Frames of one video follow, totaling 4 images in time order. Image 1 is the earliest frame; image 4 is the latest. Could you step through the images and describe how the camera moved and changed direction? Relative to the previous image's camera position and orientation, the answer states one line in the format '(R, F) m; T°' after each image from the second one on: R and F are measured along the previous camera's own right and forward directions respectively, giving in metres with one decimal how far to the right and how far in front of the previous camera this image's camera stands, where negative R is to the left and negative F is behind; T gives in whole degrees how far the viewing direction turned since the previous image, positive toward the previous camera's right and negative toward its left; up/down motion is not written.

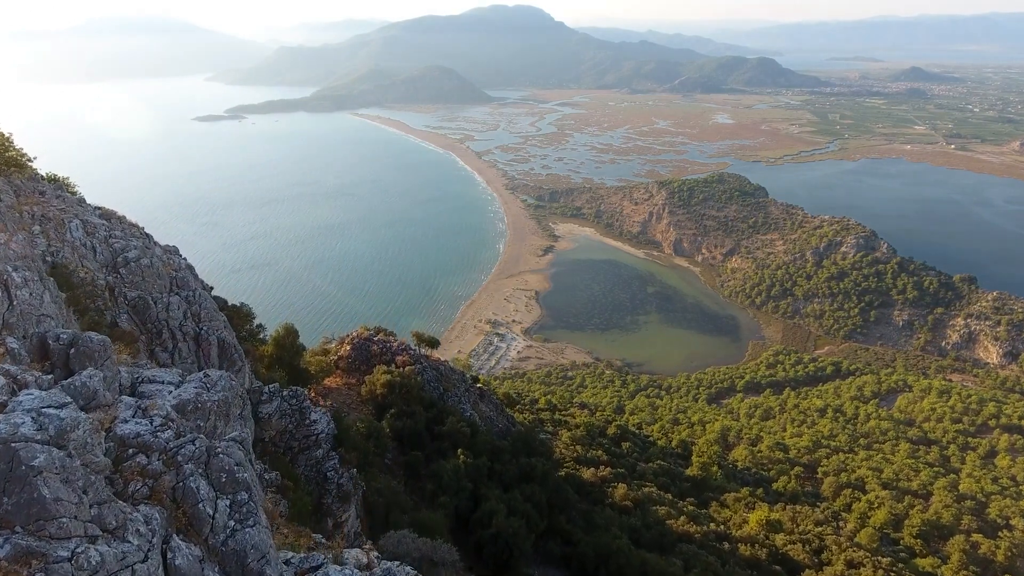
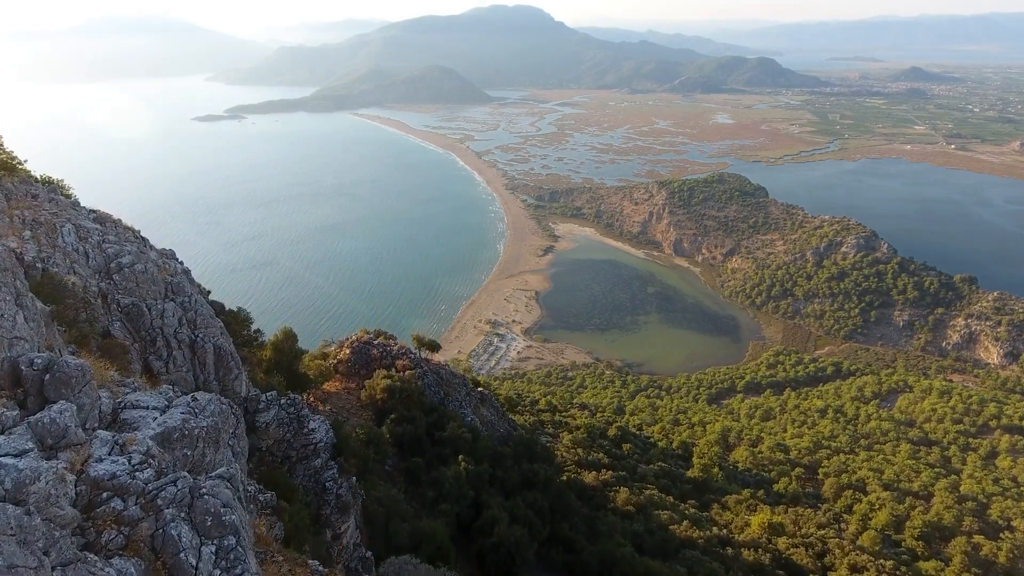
(-0.1, +0.3) m; 0°
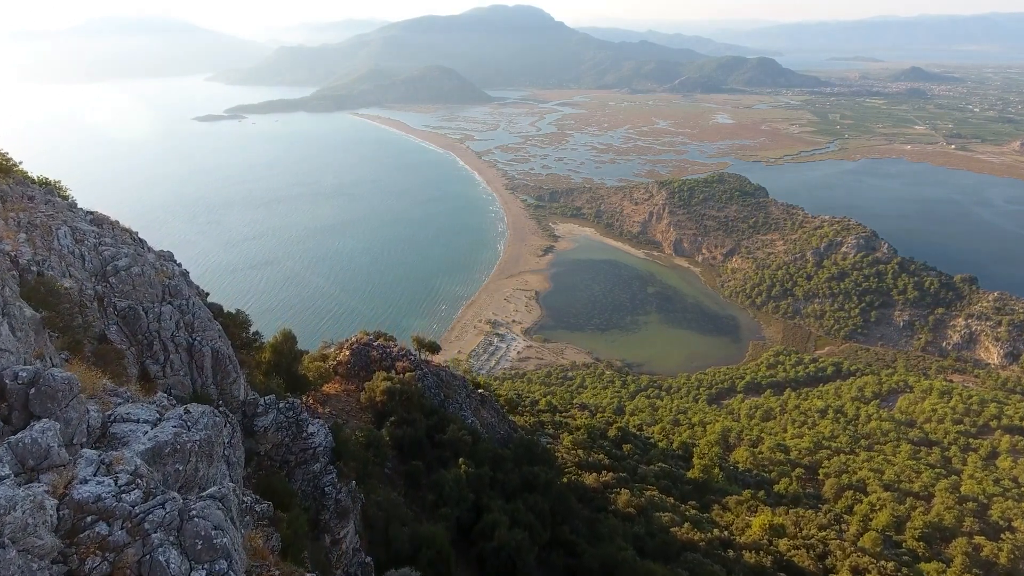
(0.0, +0.1) m; 0°
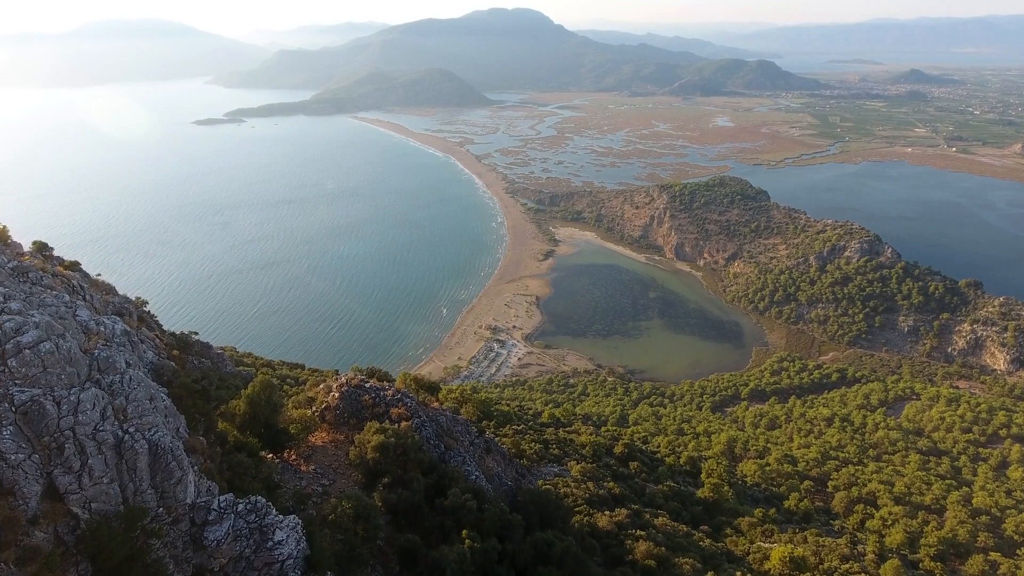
(-0.4, +2.6) m; 0°
